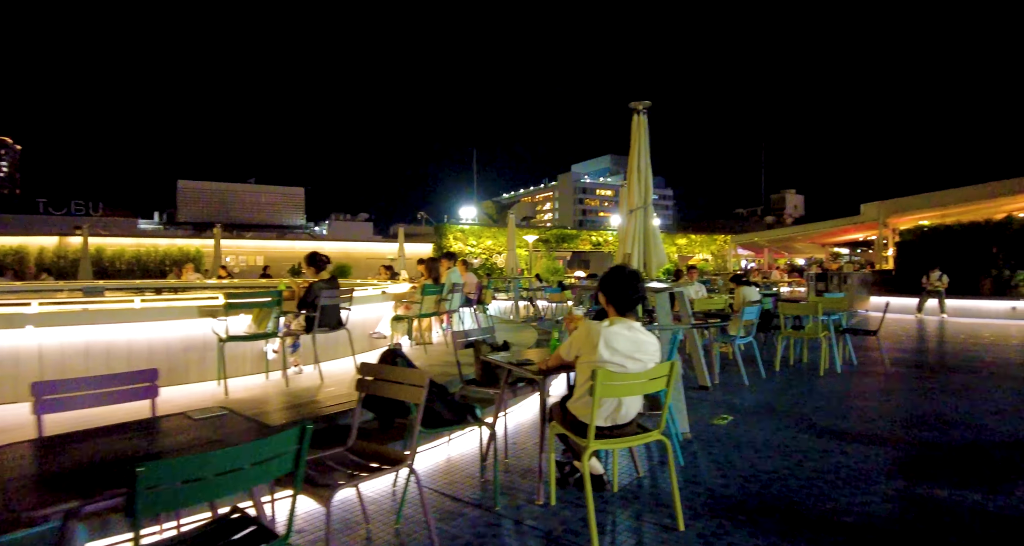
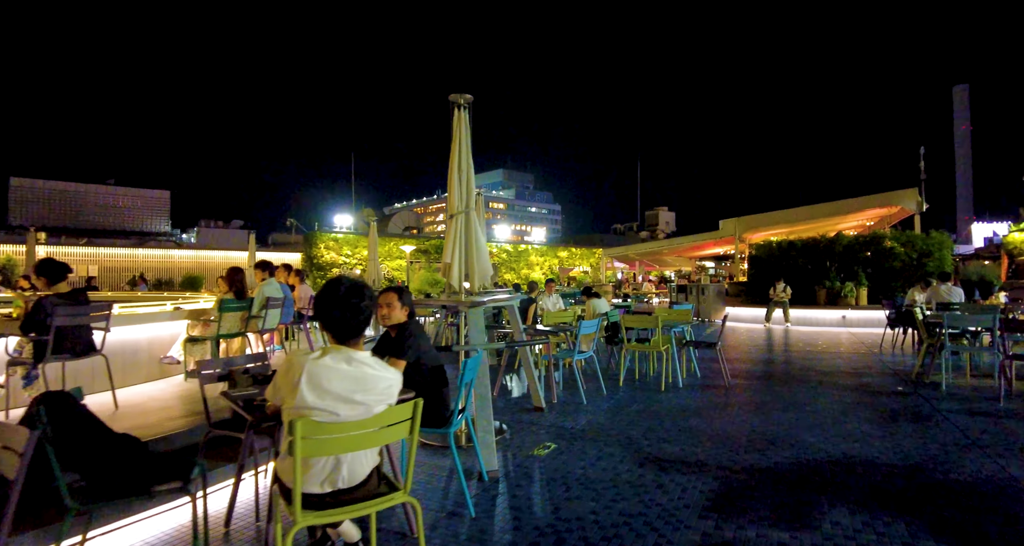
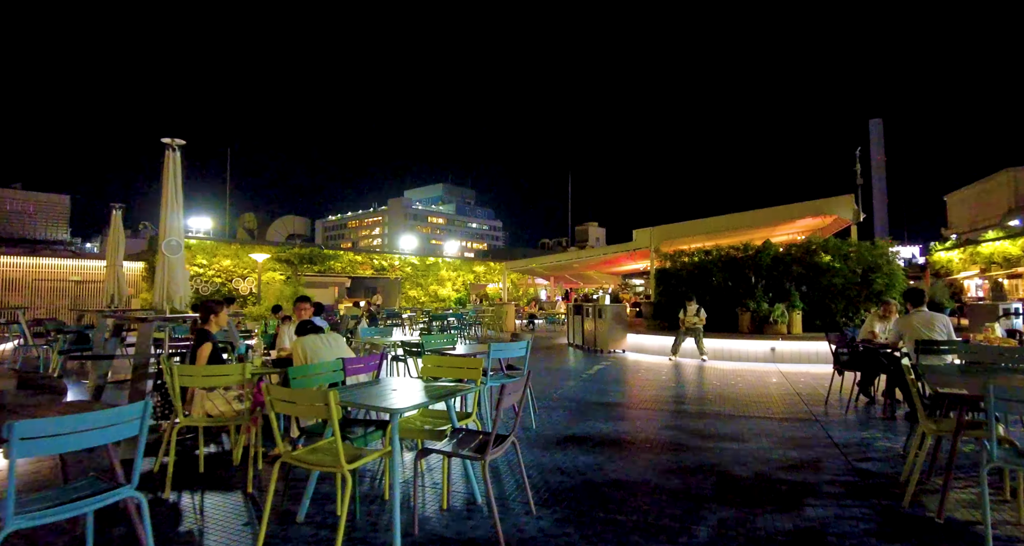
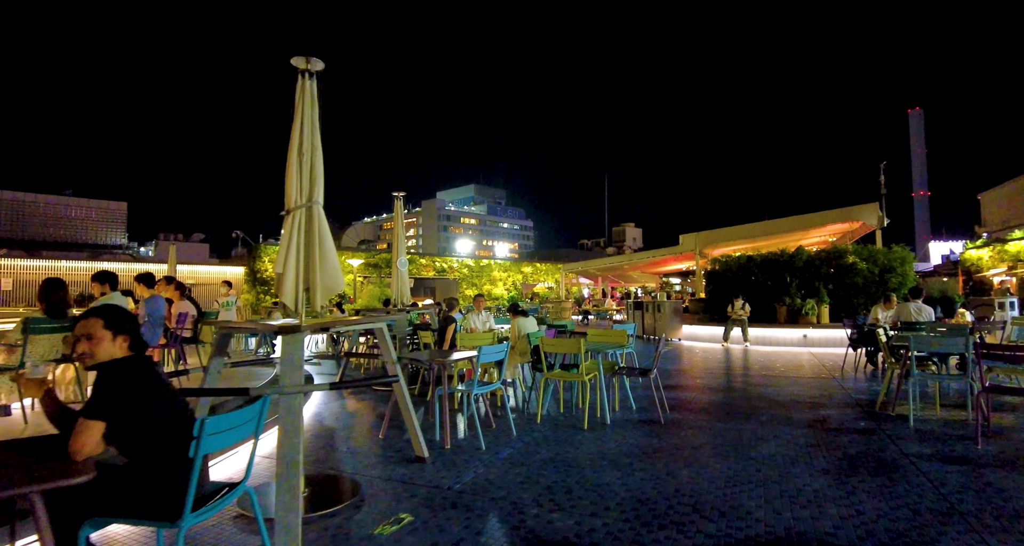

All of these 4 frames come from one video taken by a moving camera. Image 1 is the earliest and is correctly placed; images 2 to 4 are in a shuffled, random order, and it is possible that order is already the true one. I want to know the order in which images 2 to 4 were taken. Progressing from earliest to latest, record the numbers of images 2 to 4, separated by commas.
2, 4, 3
